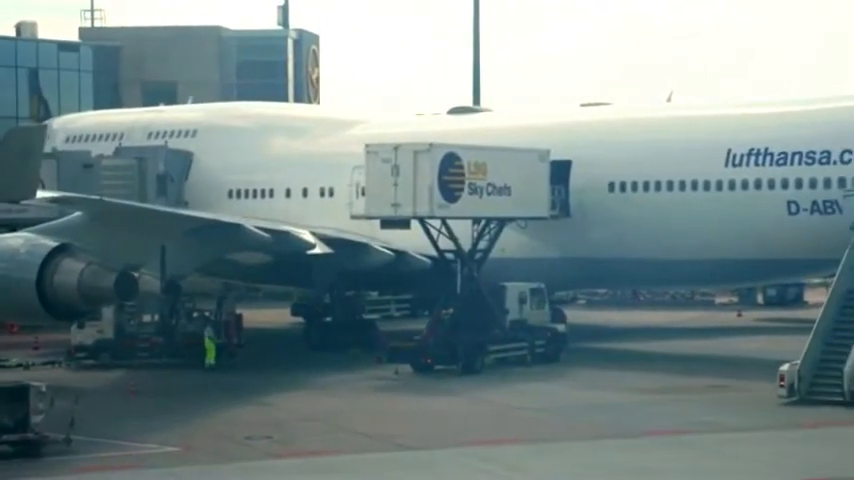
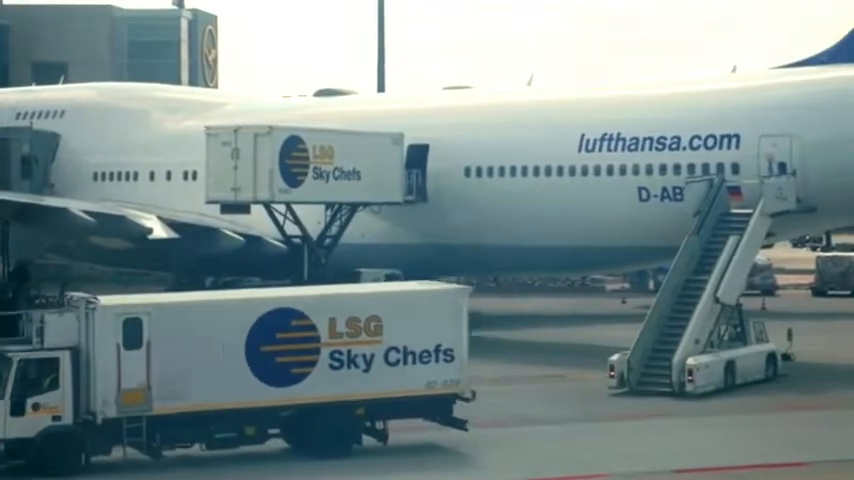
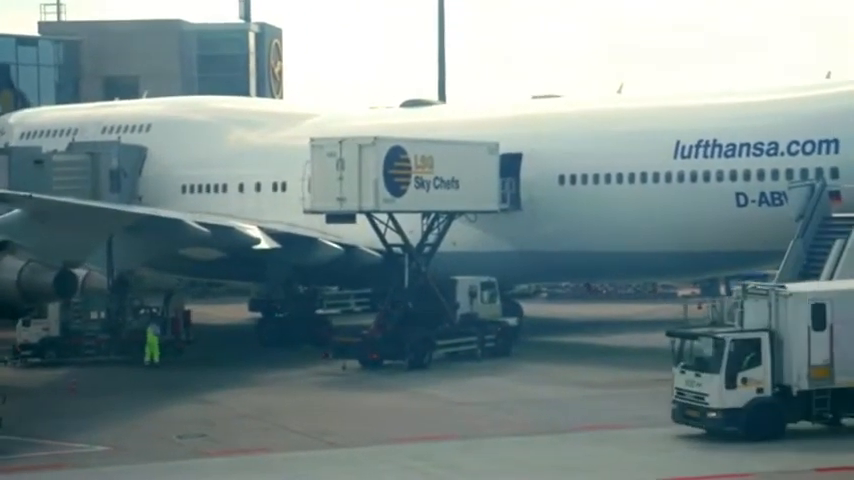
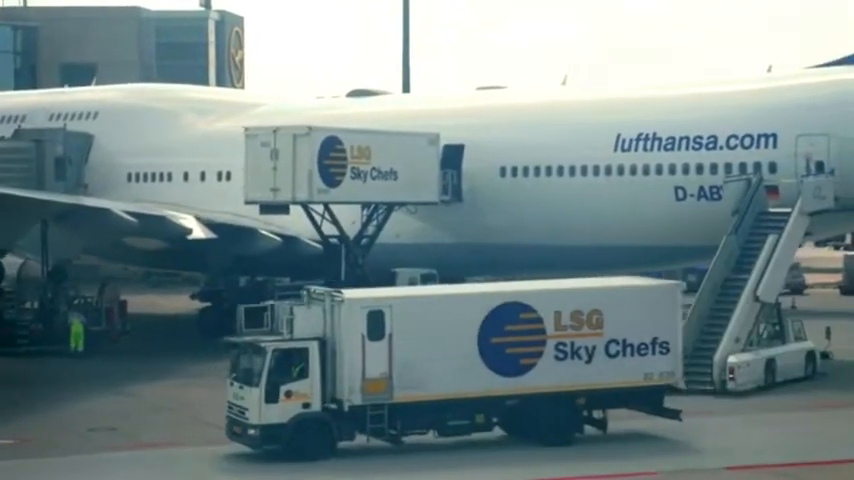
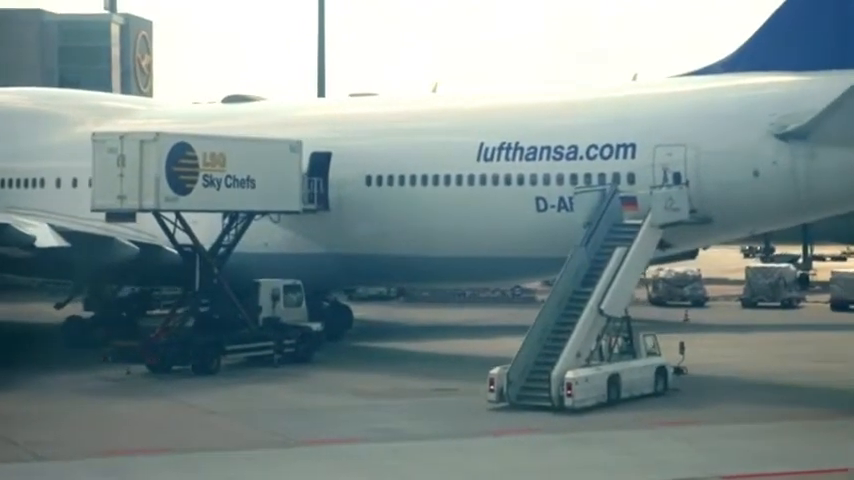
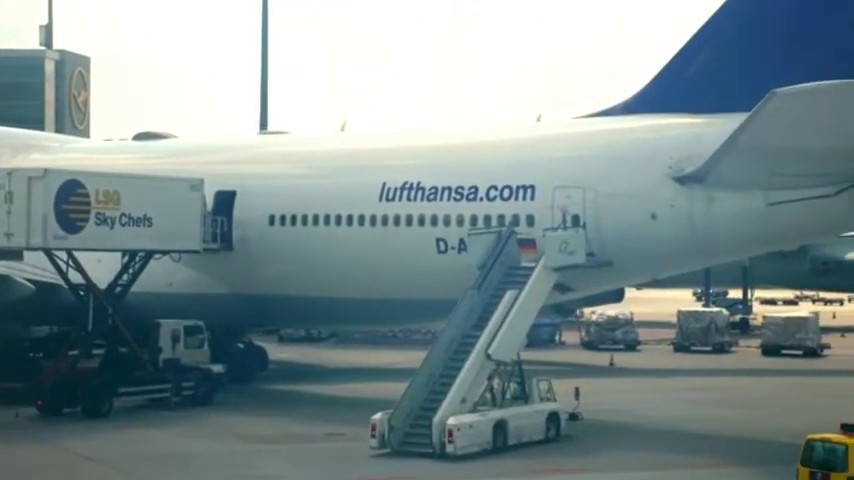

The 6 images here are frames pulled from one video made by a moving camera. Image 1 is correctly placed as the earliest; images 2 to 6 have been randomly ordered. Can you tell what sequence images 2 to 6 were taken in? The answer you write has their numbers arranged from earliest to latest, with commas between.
3, 4, 2, 5, 6
